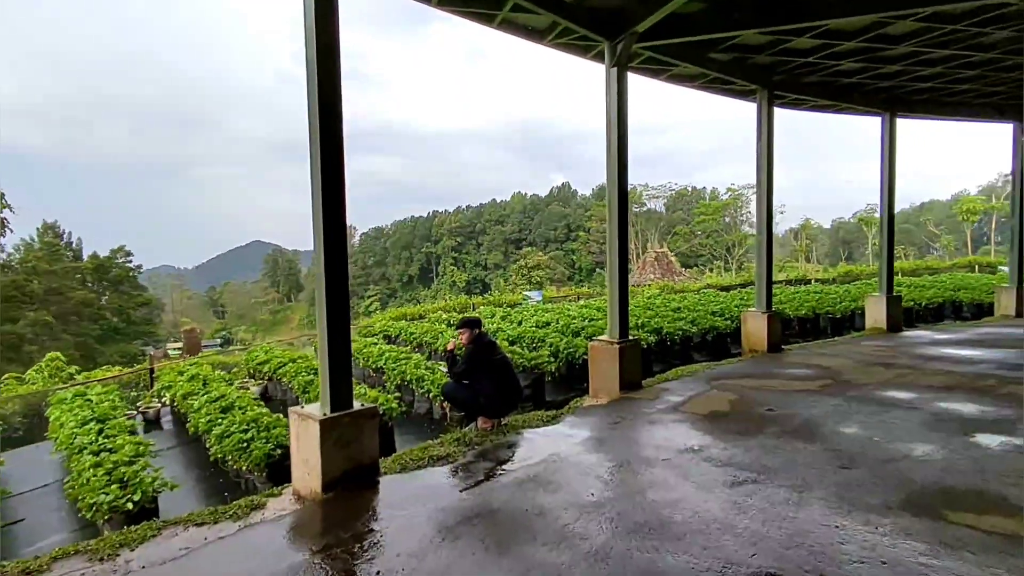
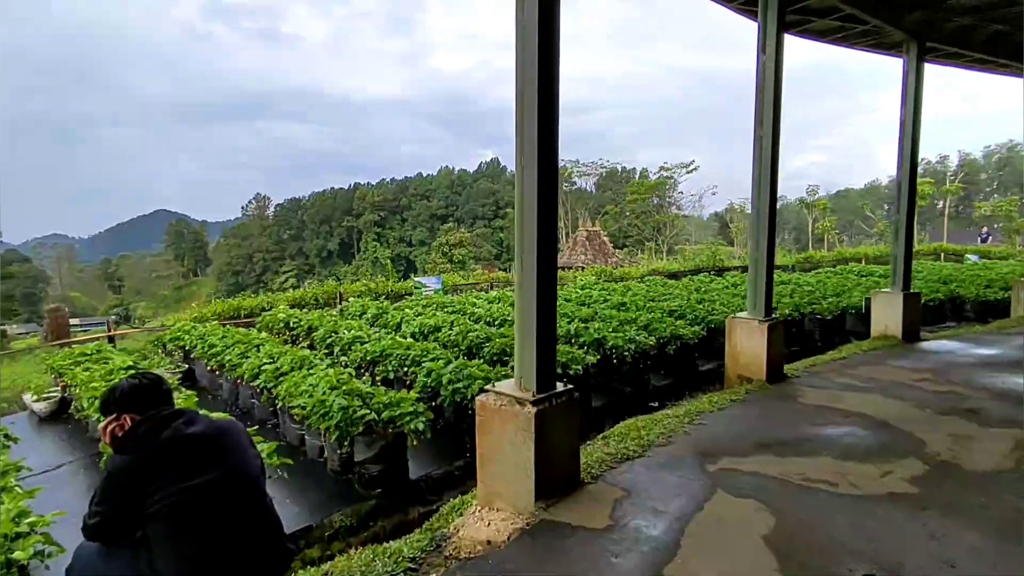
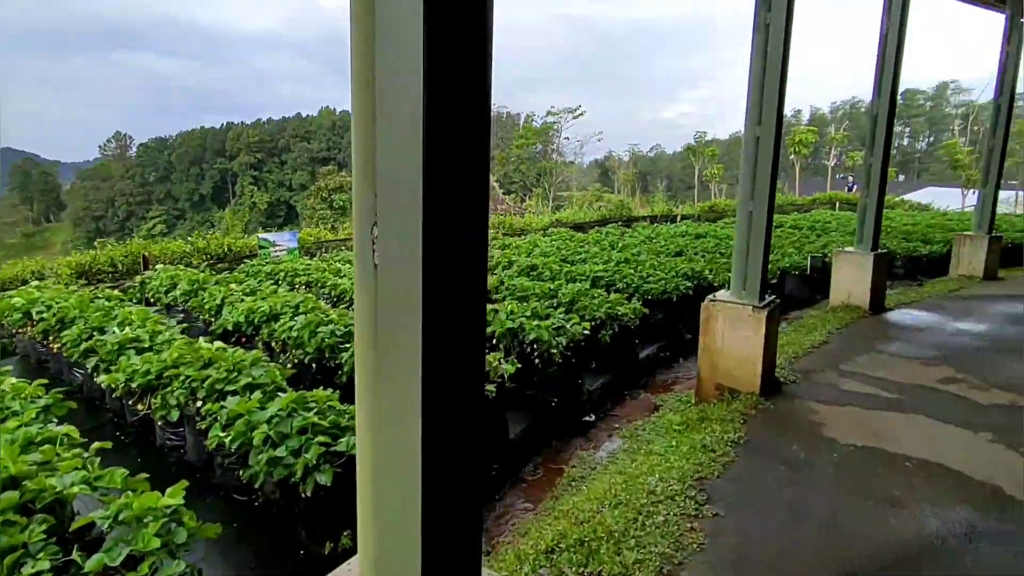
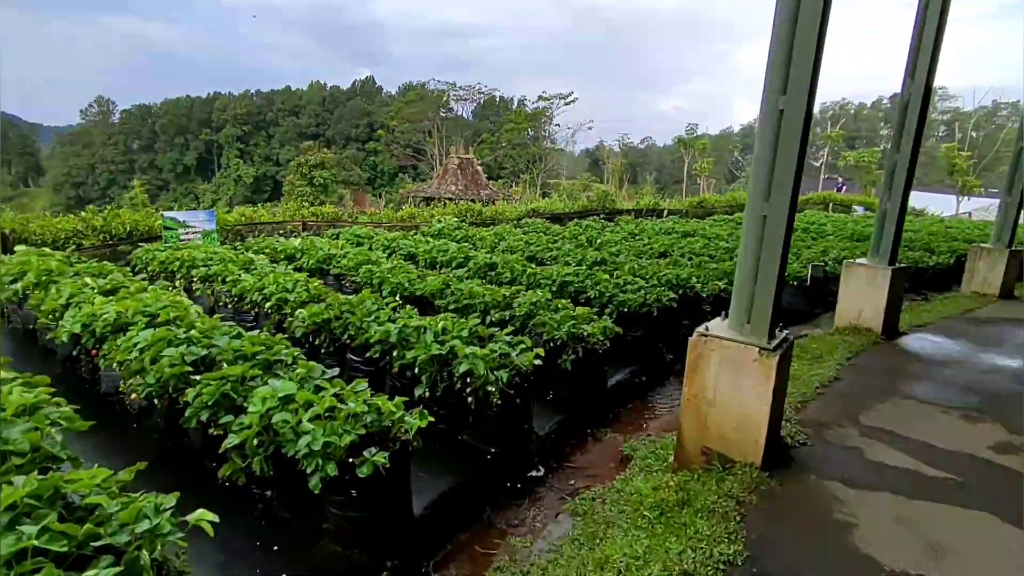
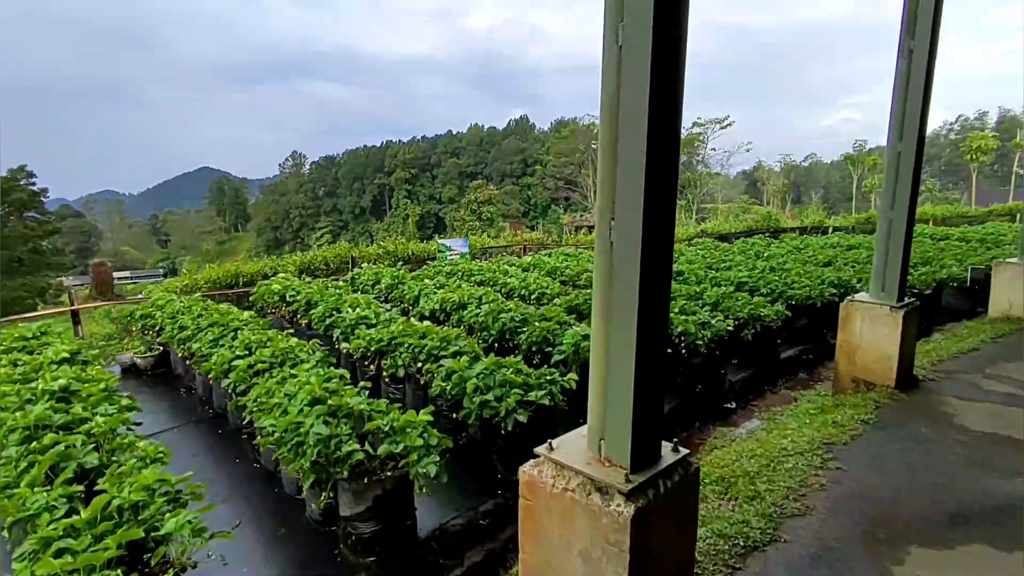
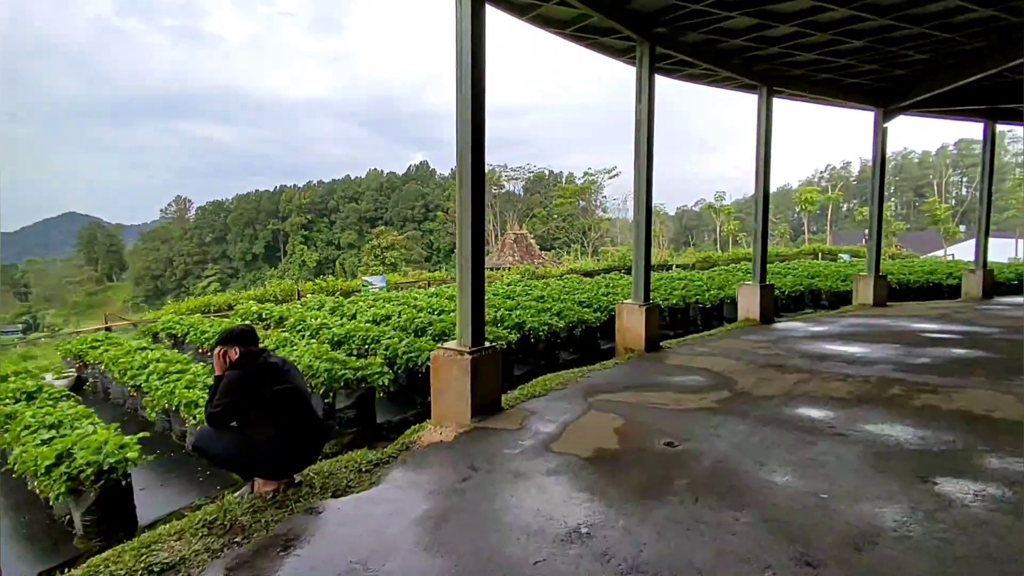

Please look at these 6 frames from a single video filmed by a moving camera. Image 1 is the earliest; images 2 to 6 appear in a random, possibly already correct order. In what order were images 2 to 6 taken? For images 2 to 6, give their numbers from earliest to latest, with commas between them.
6, 2, 5, 3, 4
